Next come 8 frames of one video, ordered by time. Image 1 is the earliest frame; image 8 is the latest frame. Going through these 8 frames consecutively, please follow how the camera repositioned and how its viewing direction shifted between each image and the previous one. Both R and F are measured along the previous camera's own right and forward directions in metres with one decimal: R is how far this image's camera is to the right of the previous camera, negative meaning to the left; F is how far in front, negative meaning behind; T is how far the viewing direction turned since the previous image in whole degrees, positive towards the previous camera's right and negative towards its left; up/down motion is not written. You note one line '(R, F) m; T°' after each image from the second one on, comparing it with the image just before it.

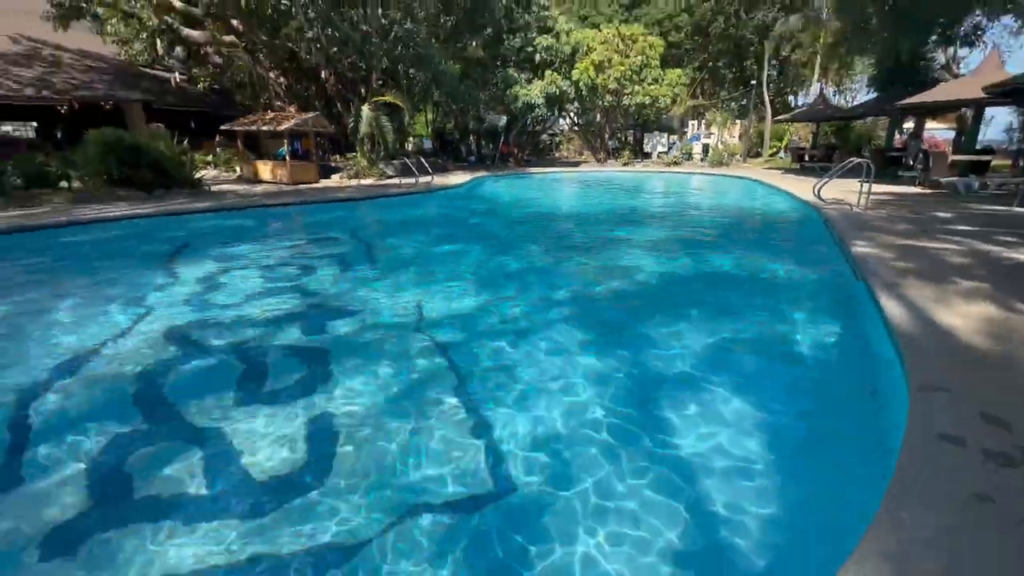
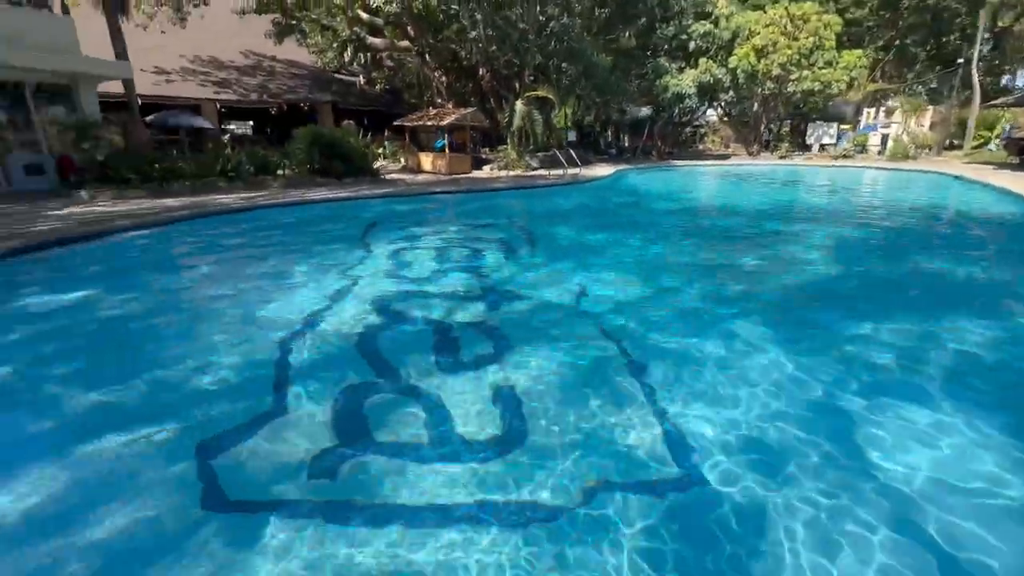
(-0.9, -0.6) m; -14°
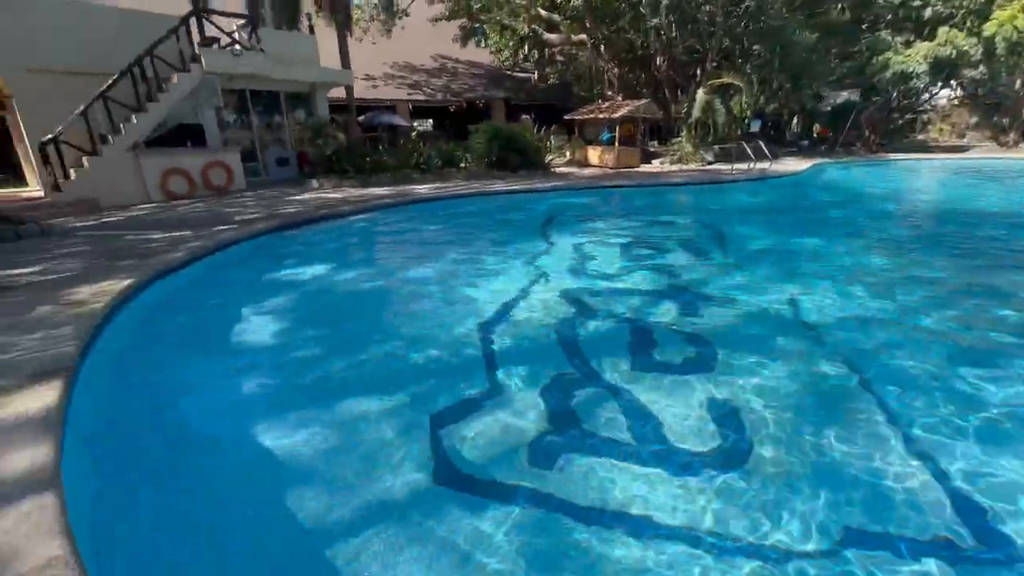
(-0.7, 0.0) m; -17°
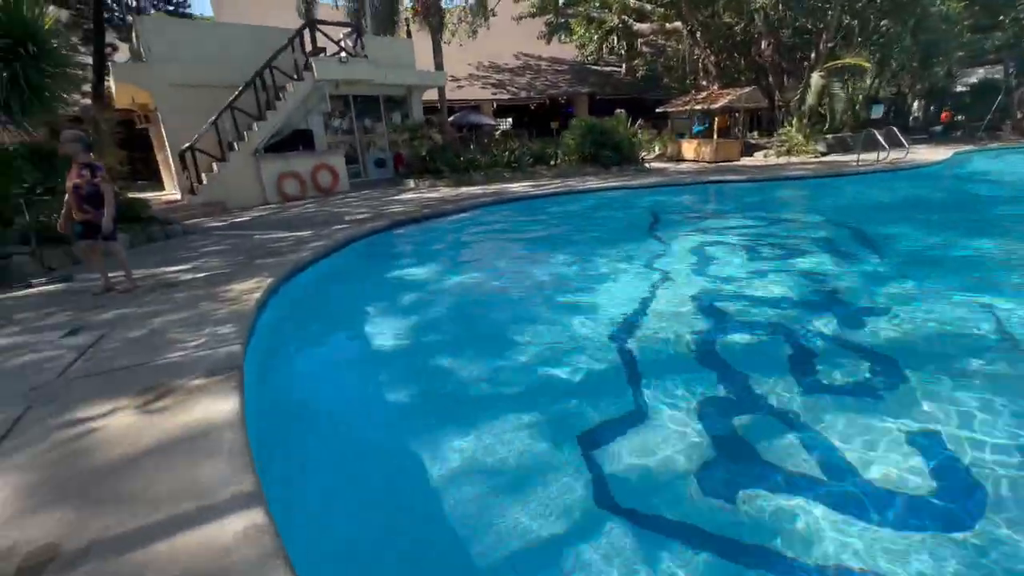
(-0.7, +0.3) m; -9°
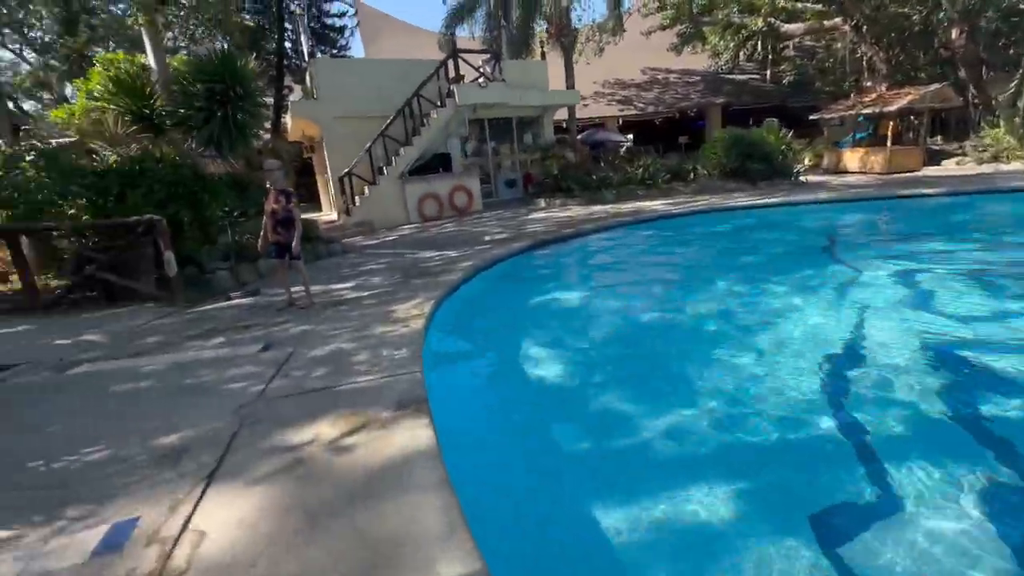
(-0.7, +0.4) m; -13°
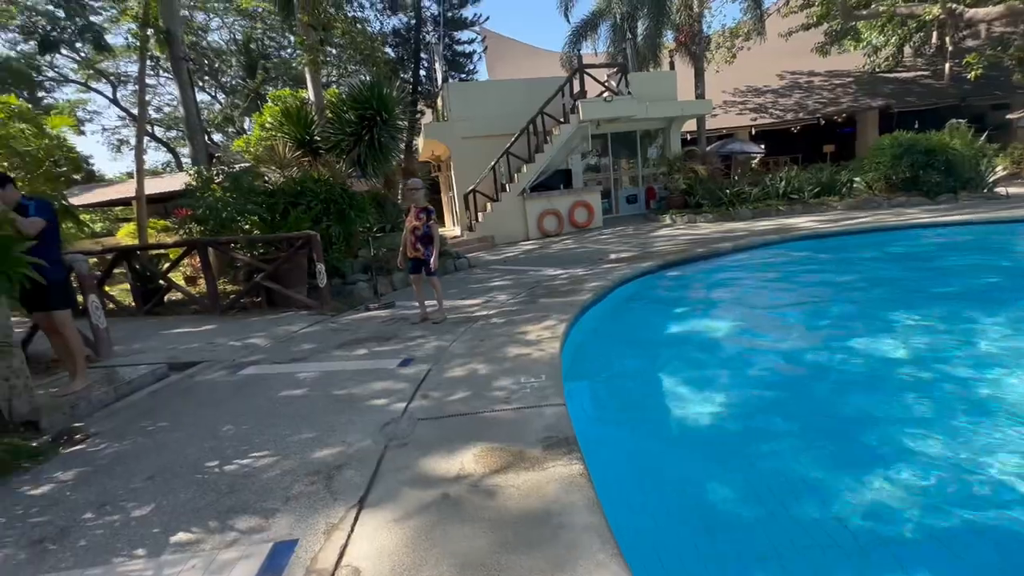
(-0.4, +0.3) m; -13°
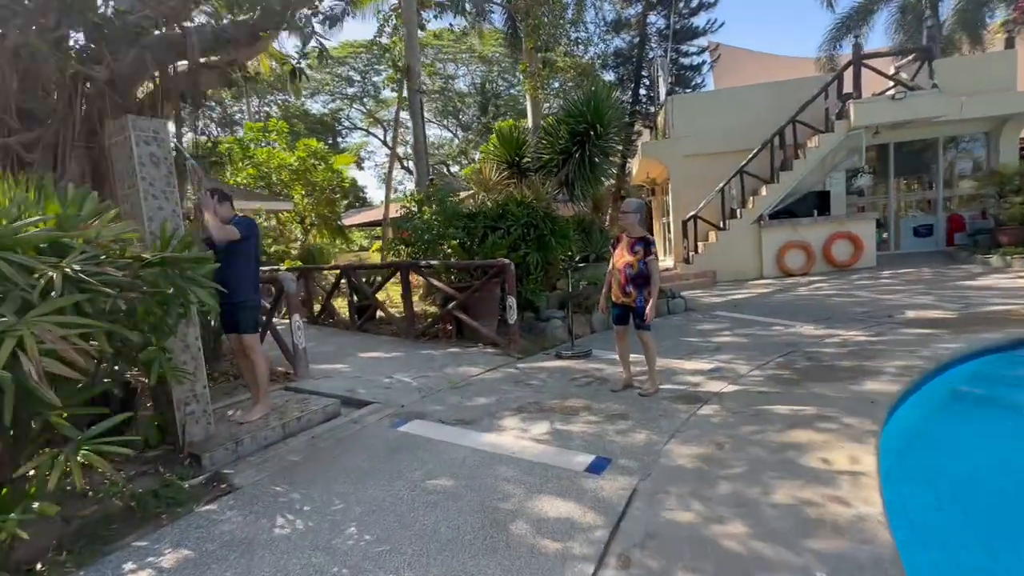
(-0.4, +1.6) m; -24°
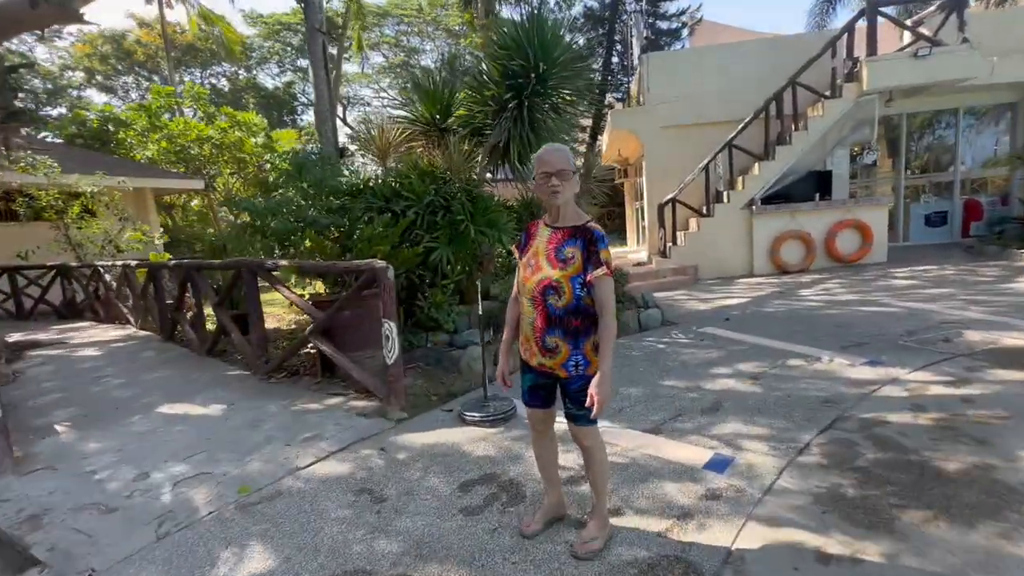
(+0.9, +2.5) m; +3°
